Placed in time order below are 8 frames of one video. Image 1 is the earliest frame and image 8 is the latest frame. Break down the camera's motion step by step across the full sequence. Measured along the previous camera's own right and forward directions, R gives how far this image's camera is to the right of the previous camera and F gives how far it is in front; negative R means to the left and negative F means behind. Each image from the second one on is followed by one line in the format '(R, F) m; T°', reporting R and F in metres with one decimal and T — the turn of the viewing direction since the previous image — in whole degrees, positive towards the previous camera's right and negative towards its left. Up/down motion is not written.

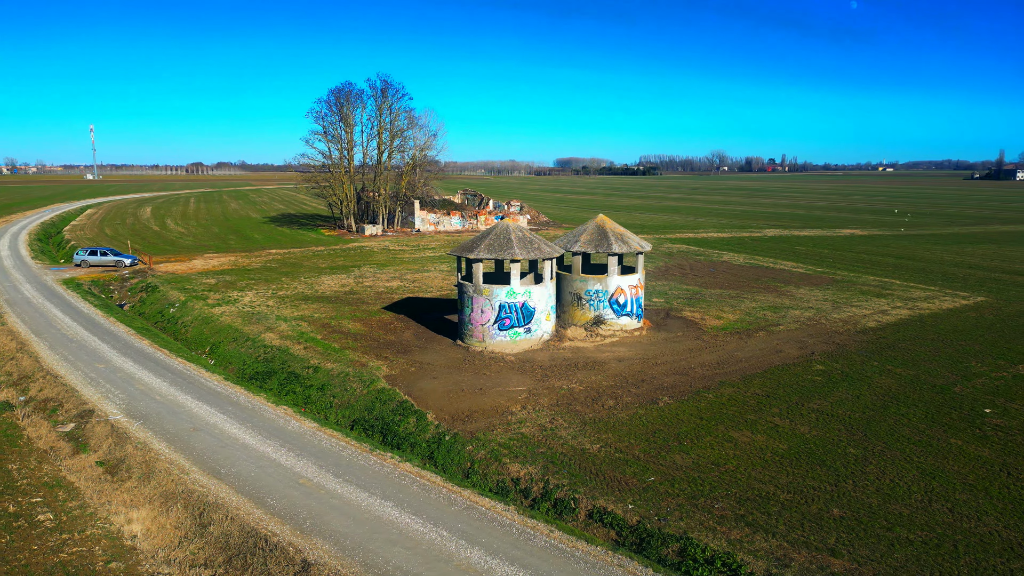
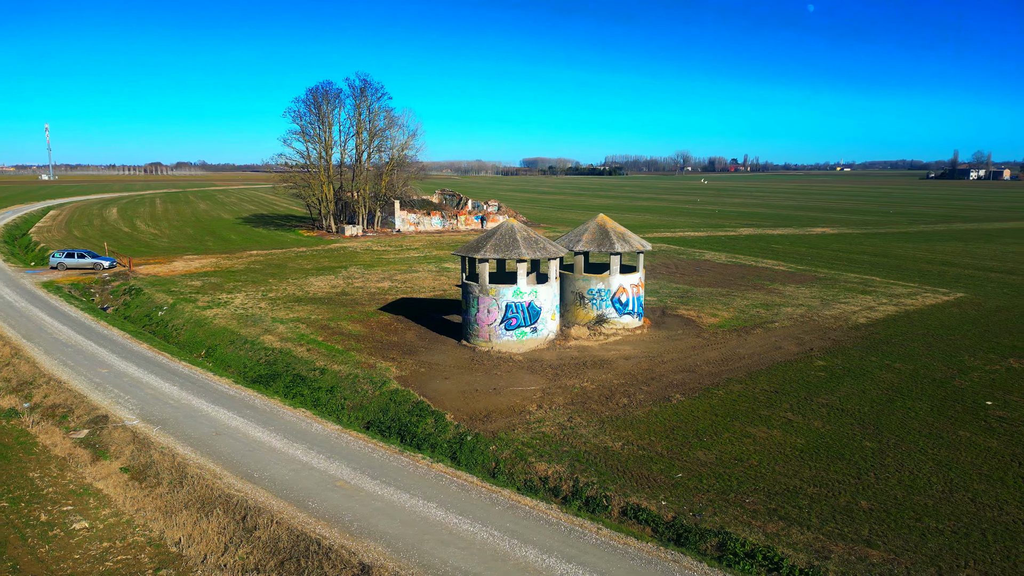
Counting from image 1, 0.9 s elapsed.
(-1.1, 0.0) m; +2°
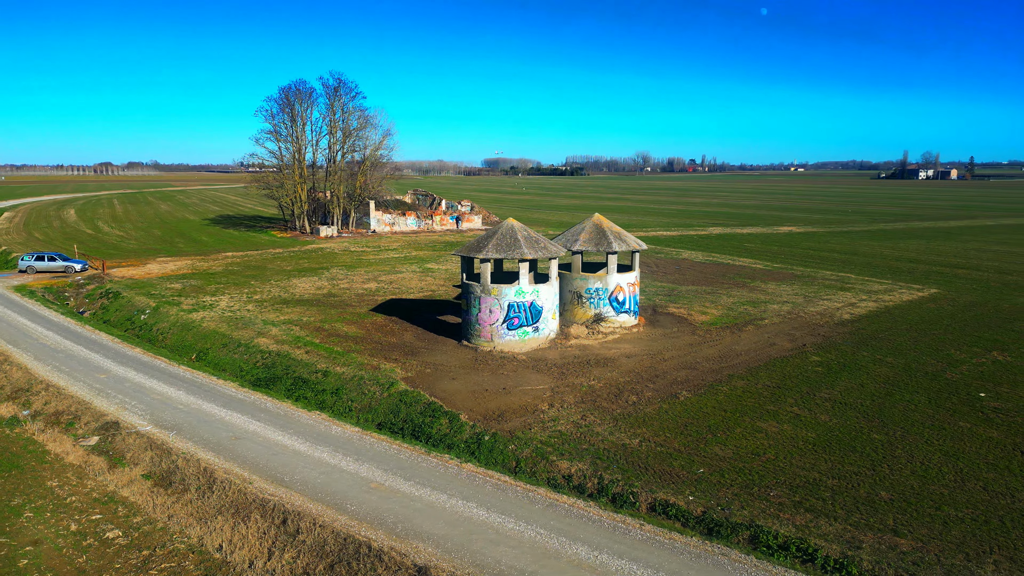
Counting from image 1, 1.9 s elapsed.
(-1.1, 0.0) m; +3°
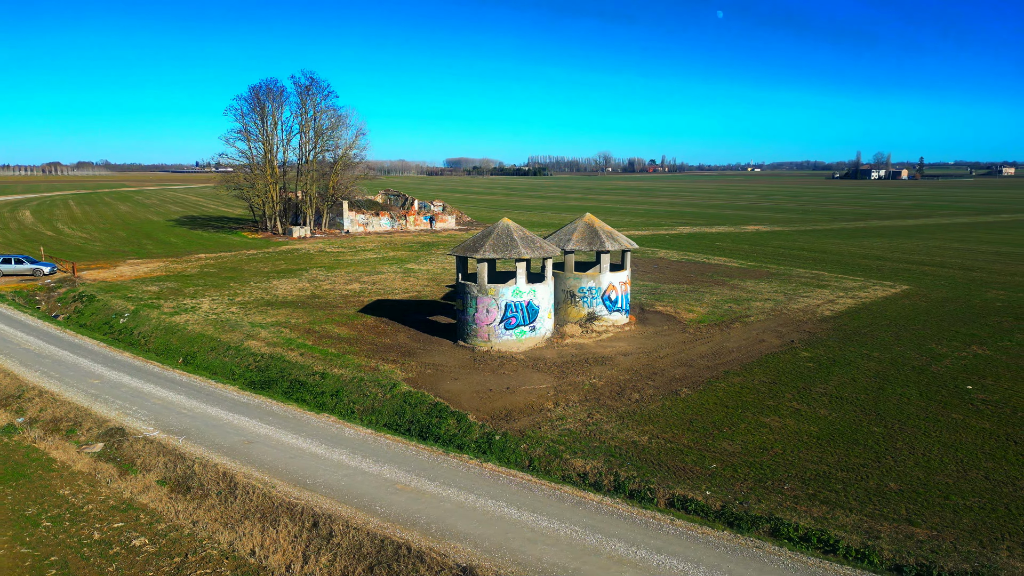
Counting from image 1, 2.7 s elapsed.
(-0.9, 0.0) m; +3°
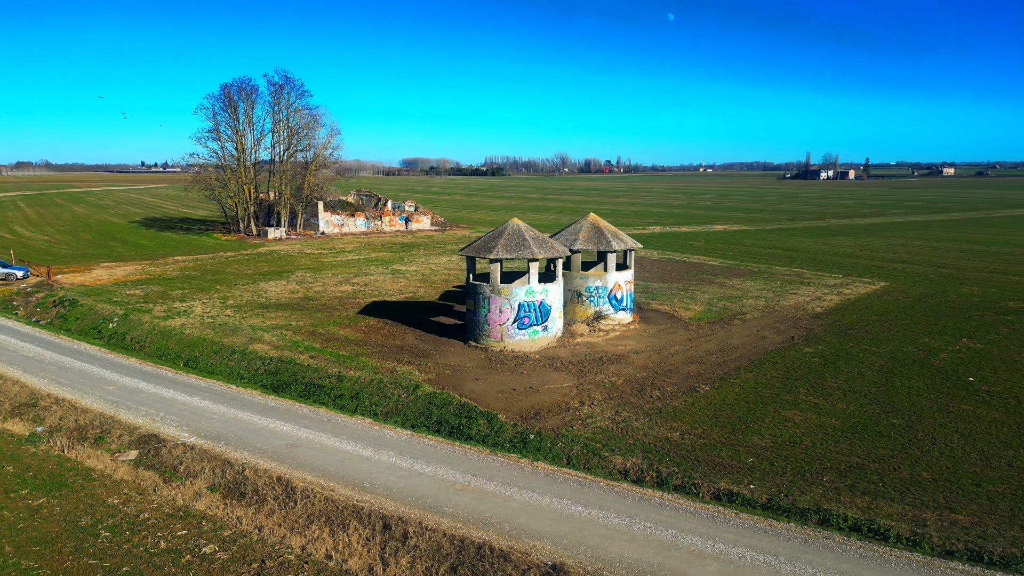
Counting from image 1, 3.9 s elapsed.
(-1.5, 0.0) m; +3°
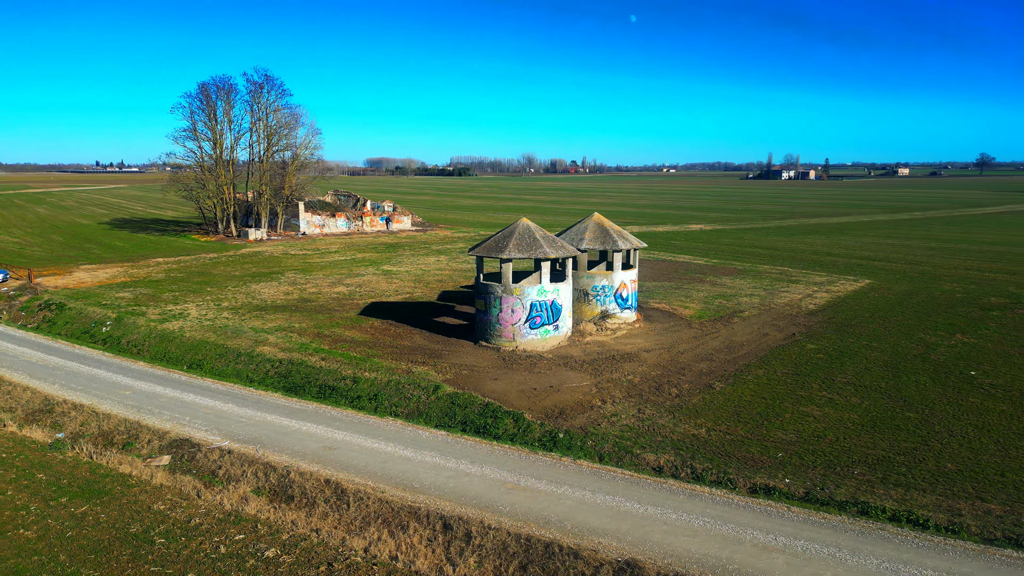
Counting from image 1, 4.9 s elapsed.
(-1.2, 0.0) m; +2°
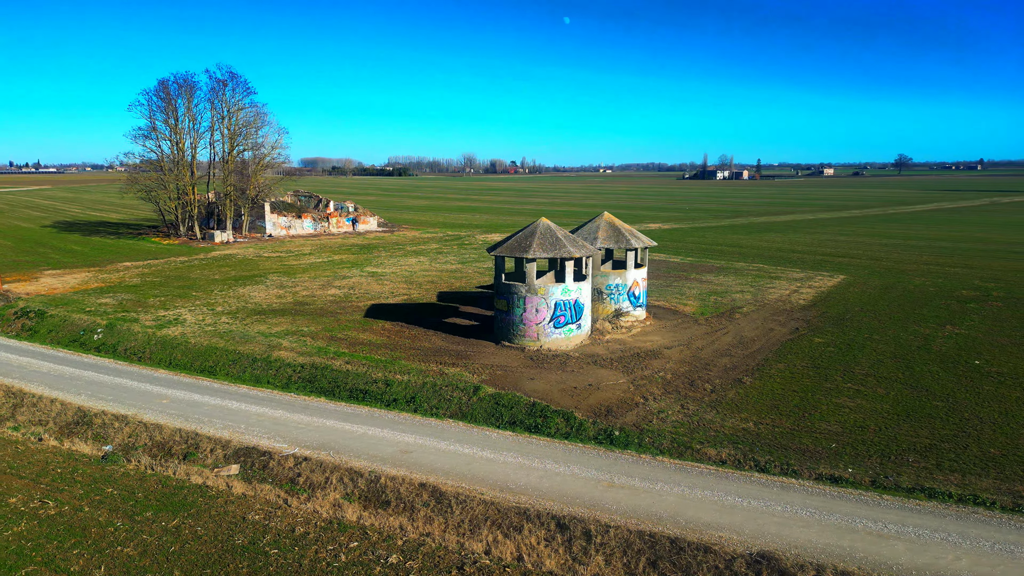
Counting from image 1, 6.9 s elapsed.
(-2.3, 0.0) m; +4°
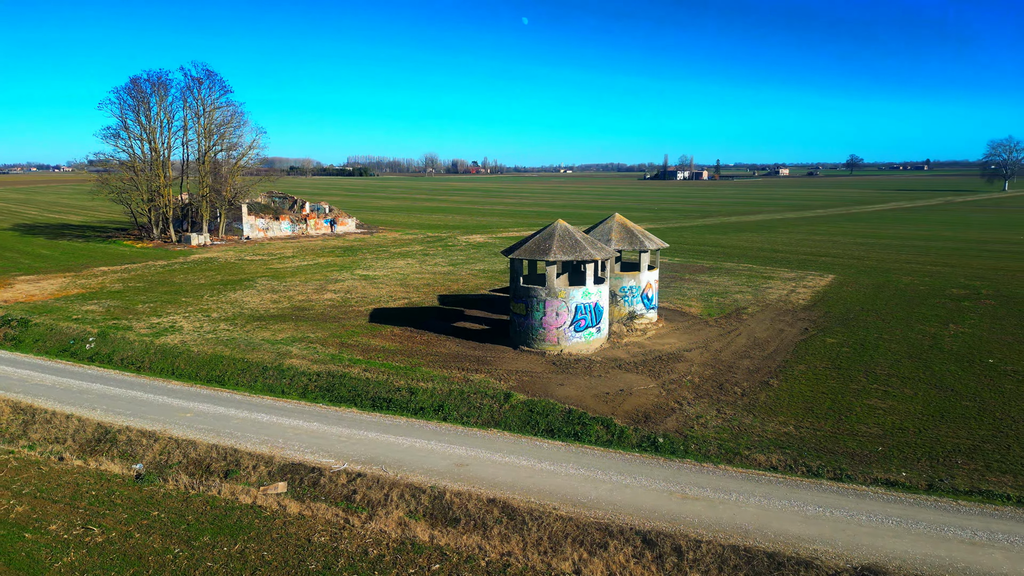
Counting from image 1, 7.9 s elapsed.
(-1.6, +0.4) m; +2°
